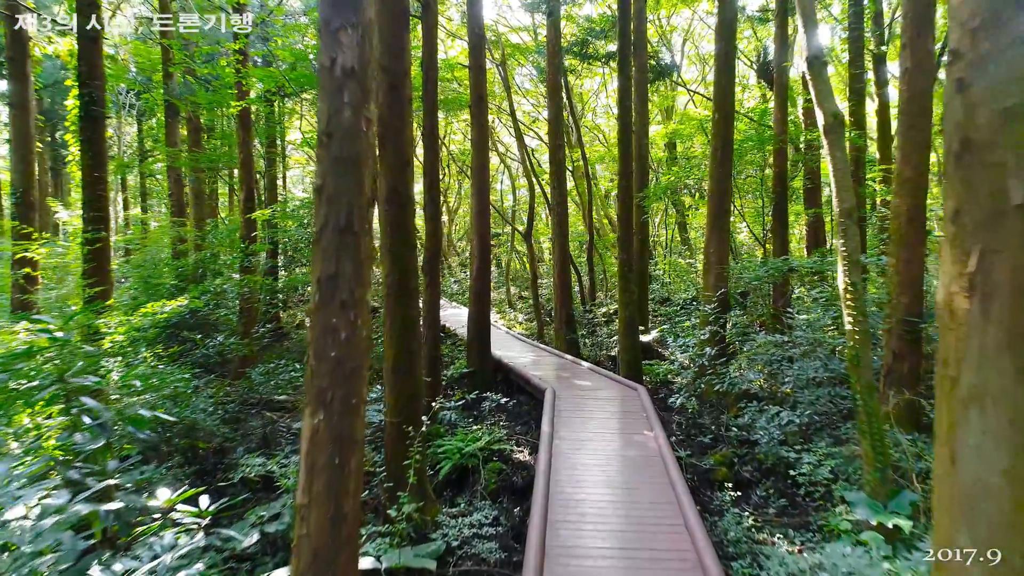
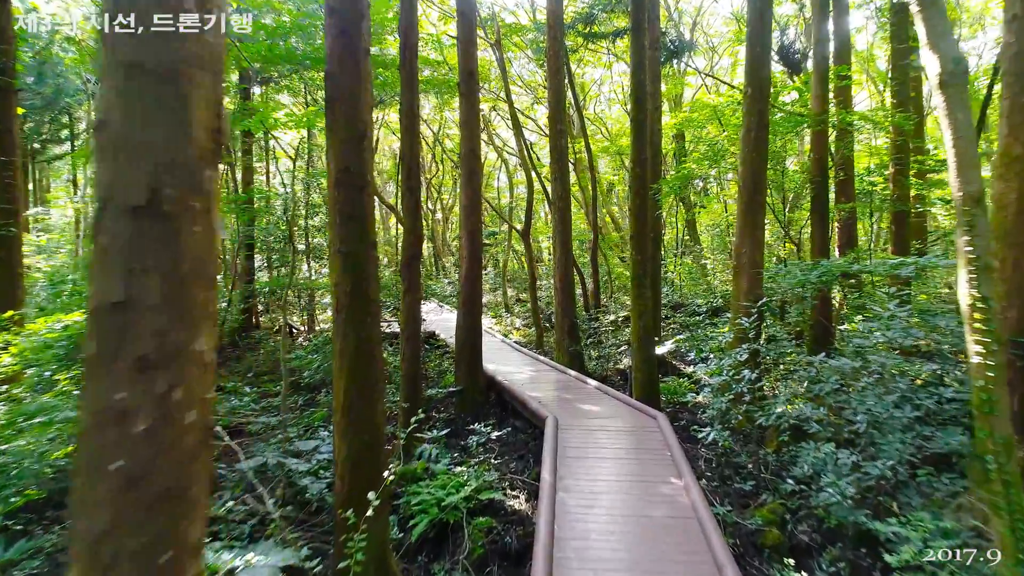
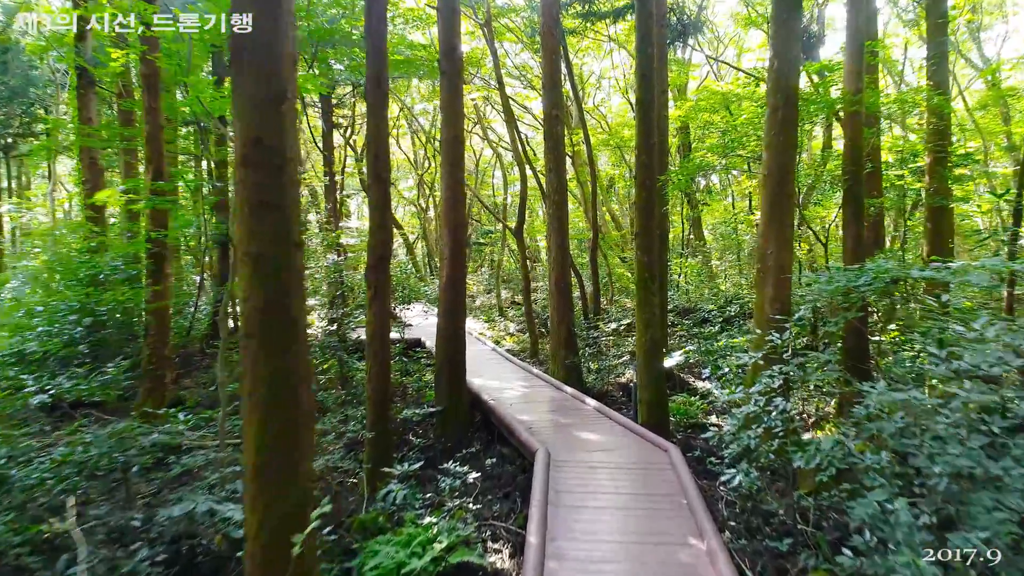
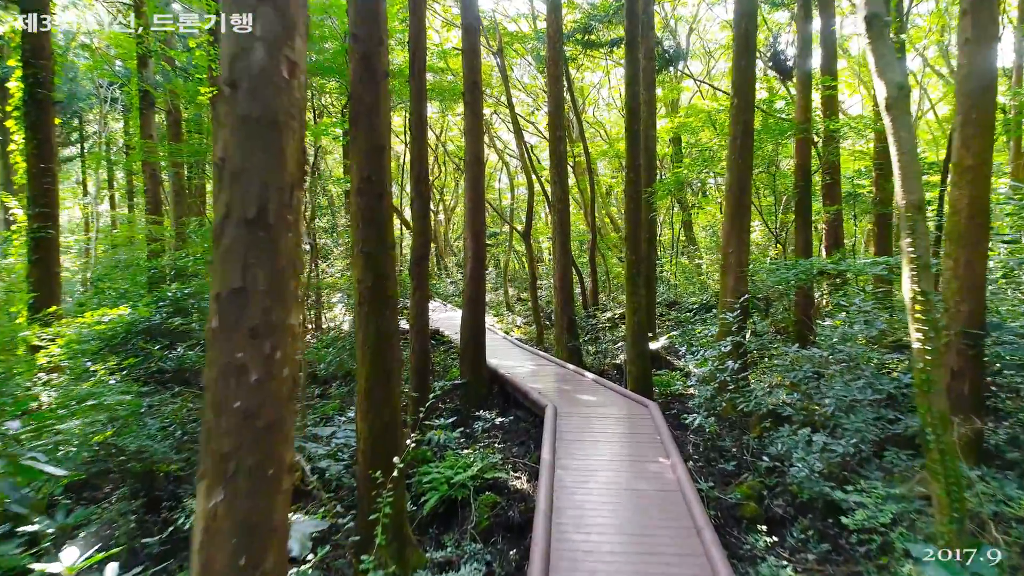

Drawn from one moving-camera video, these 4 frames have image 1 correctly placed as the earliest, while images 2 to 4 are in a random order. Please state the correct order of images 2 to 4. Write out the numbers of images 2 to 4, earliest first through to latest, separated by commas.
4, 2, 3
